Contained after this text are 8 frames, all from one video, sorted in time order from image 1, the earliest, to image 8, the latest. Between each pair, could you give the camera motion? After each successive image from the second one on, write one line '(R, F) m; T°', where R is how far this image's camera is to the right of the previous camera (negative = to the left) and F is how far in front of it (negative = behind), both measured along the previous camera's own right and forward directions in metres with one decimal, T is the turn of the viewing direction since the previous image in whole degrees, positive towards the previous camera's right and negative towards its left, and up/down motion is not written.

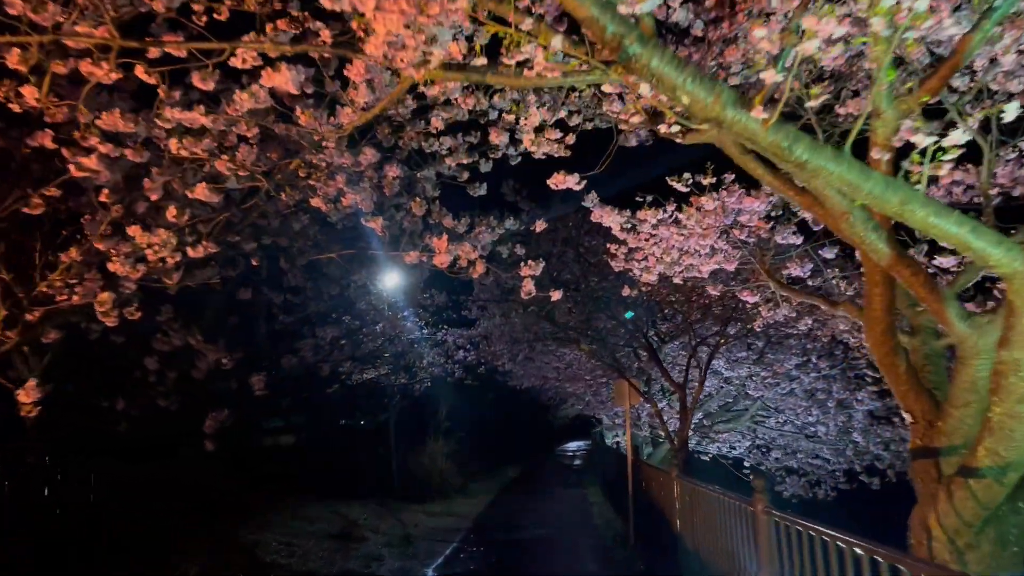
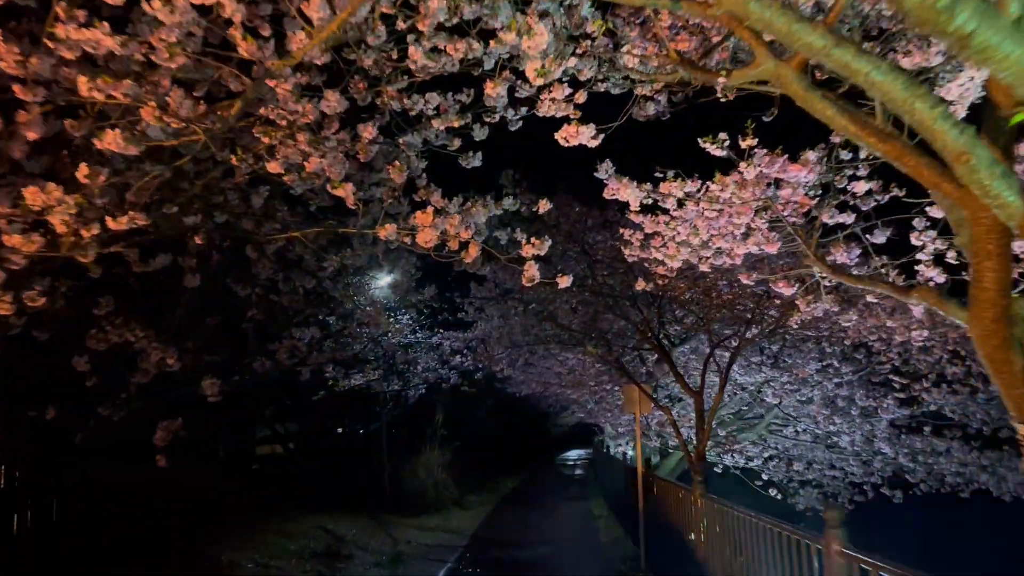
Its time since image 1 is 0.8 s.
(0.0, +1.4) m; 0°
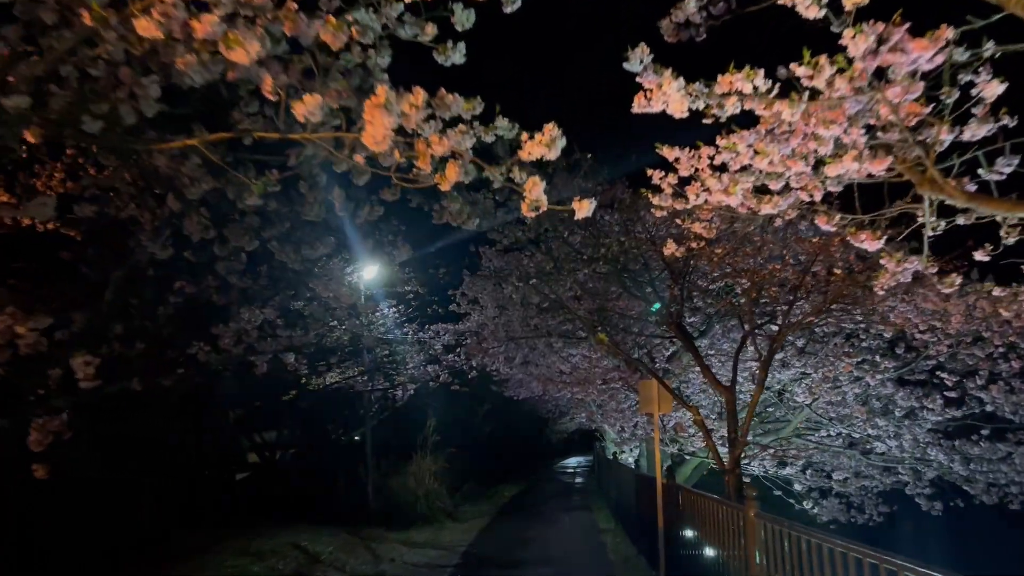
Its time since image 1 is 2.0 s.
(0.0, +2.1) m; 0°
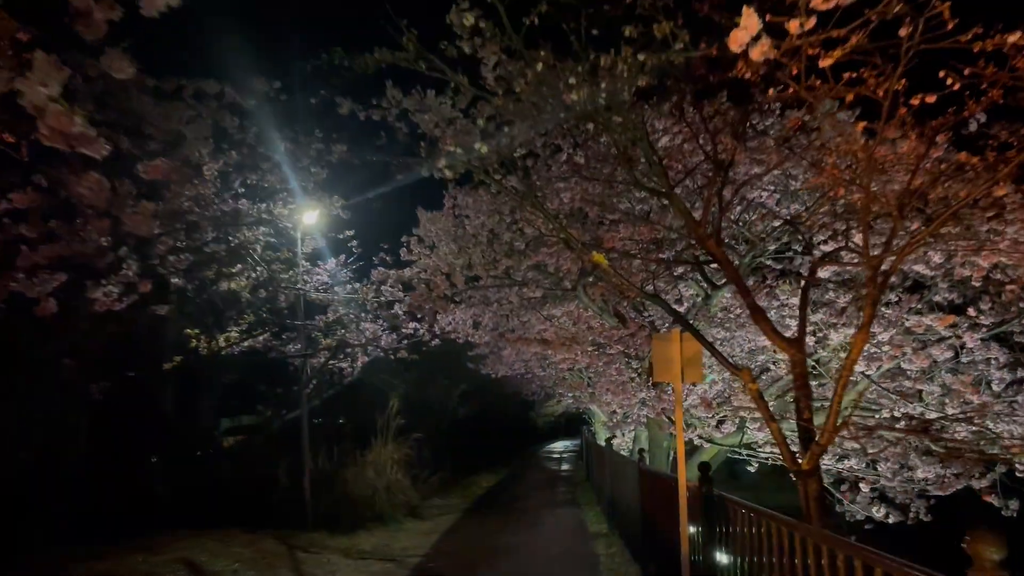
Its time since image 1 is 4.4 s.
(+0.4, +4.2) m; +1°
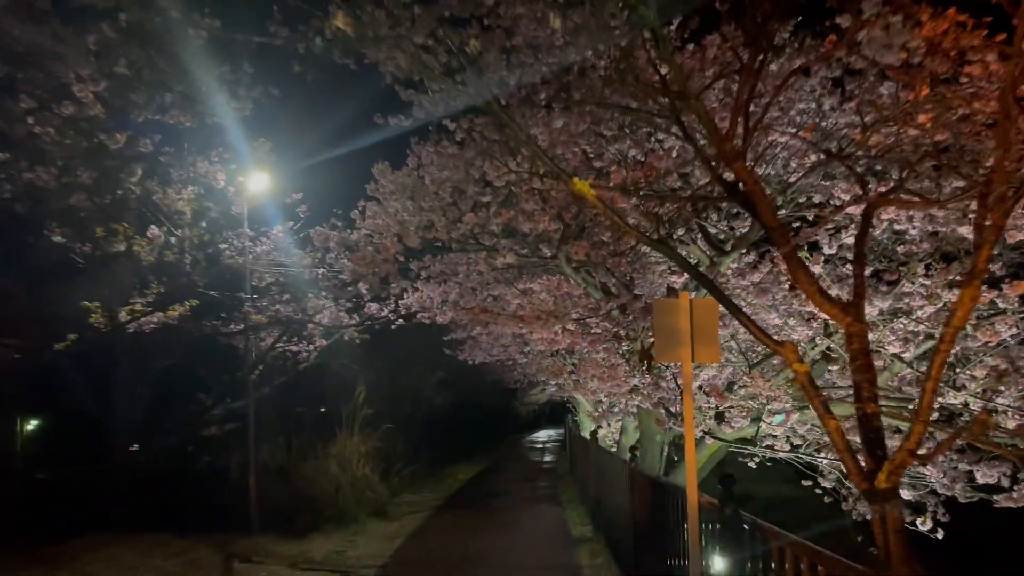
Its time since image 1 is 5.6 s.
(+0.2, +2.0) m; +1°
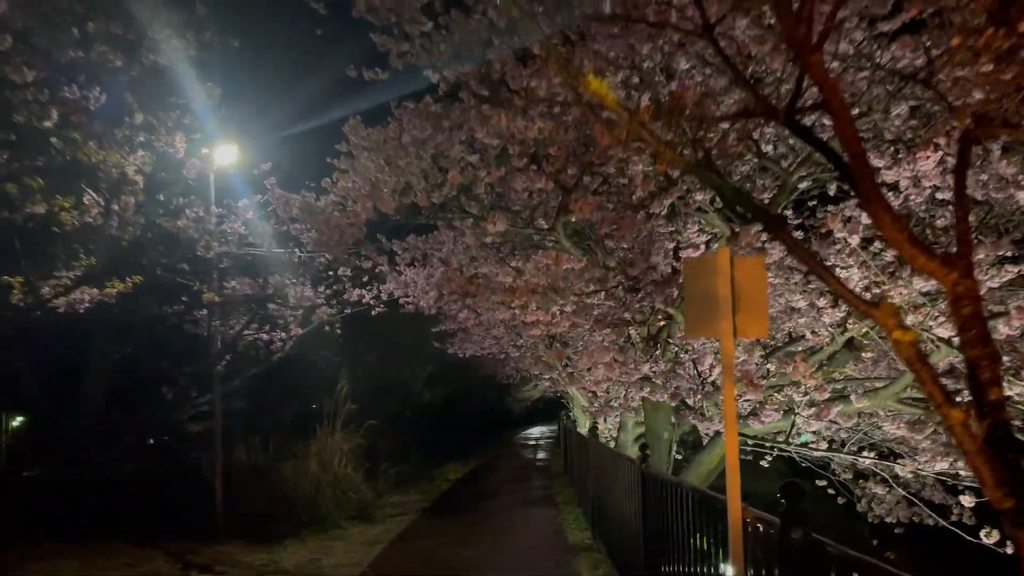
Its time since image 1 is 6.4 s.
(0.0, +1.4) m; +1°
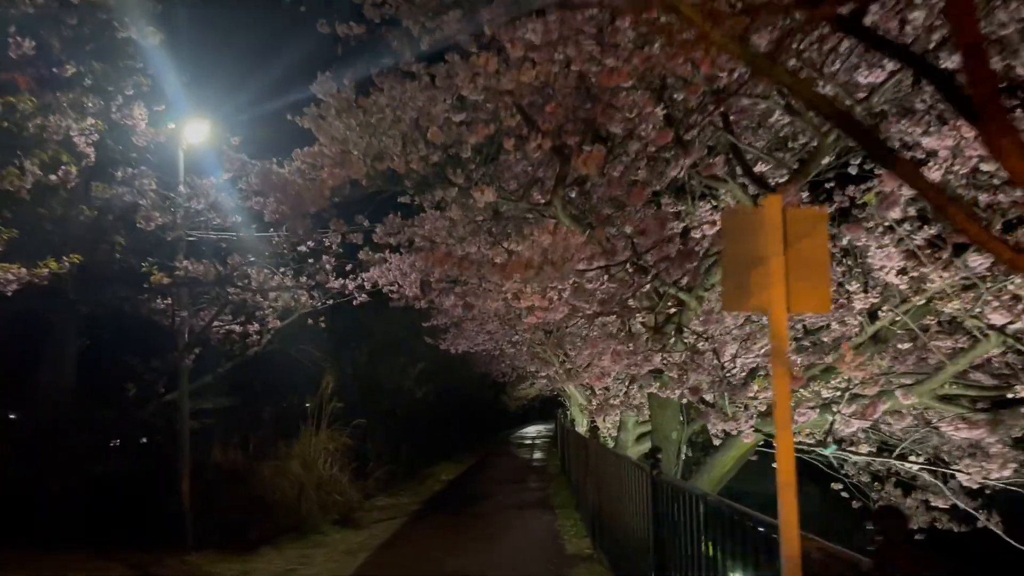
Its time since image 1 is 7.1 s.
(0.0, +1.1) m; 0°
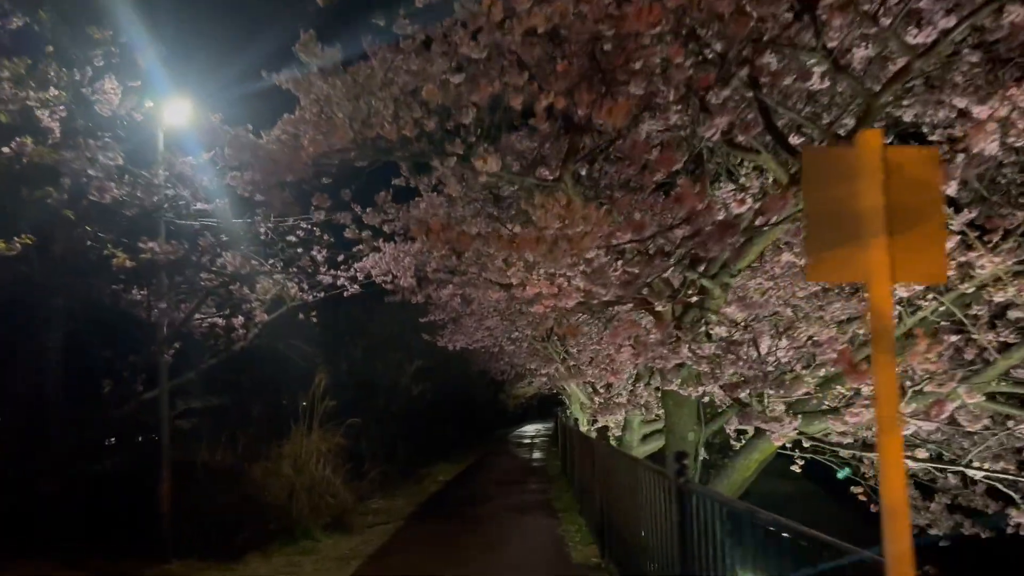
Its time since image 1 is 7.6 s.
(-0.1, +0.9) m; 0°
